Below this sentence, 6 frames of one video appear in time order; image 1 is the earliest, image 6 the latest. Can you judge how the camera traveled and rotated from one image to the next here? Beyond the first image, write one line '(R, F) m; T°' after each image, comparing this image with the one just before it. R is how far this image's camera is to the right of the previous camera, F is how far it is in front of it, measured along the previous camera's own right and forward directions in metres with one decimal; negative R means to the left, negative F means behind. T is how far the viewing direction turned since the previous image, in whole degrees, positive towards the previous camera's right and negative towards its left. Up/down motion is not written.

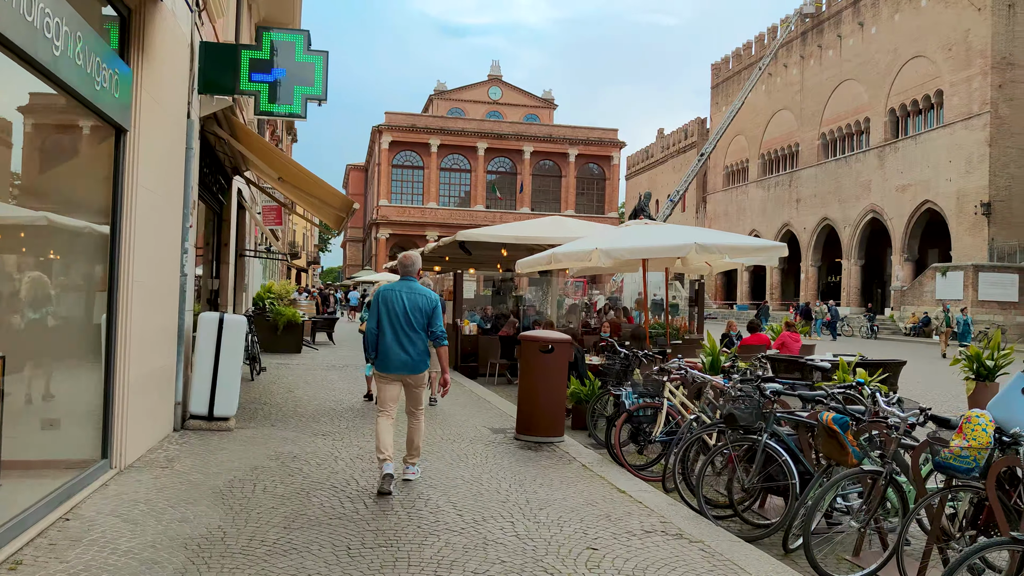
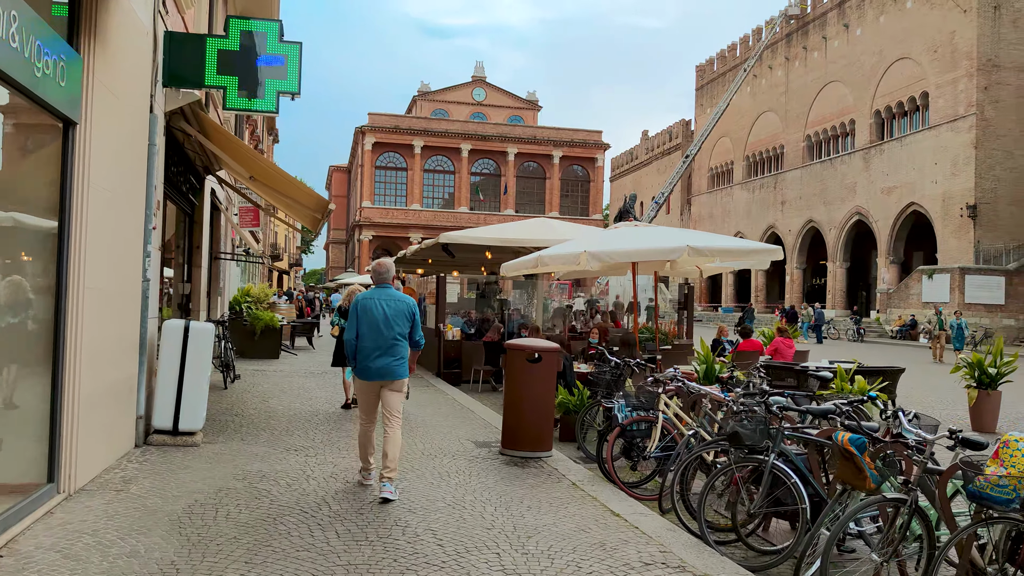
(0.0, +0.5) m; +1°
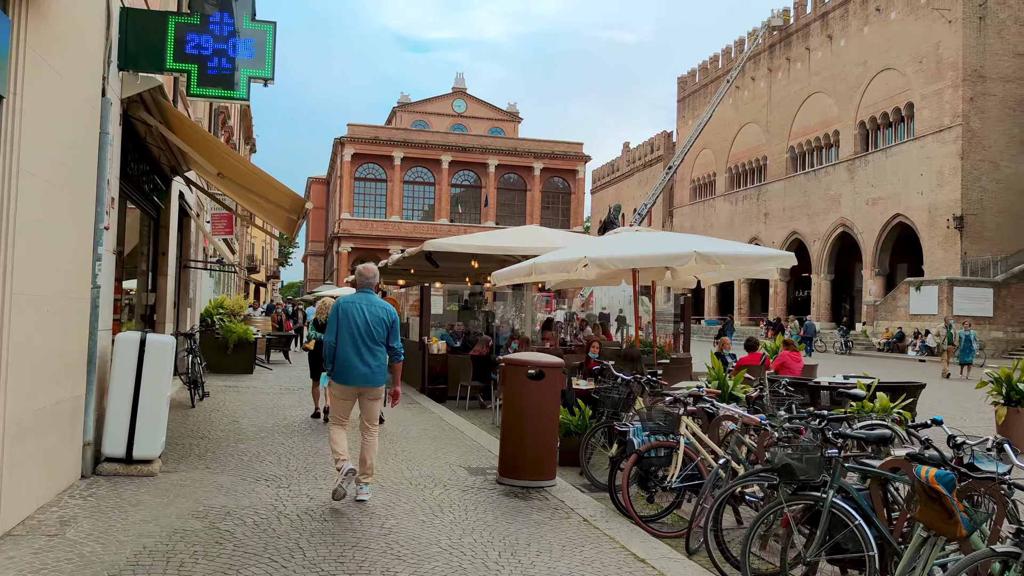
(-0.1, +0.8) m; +1°
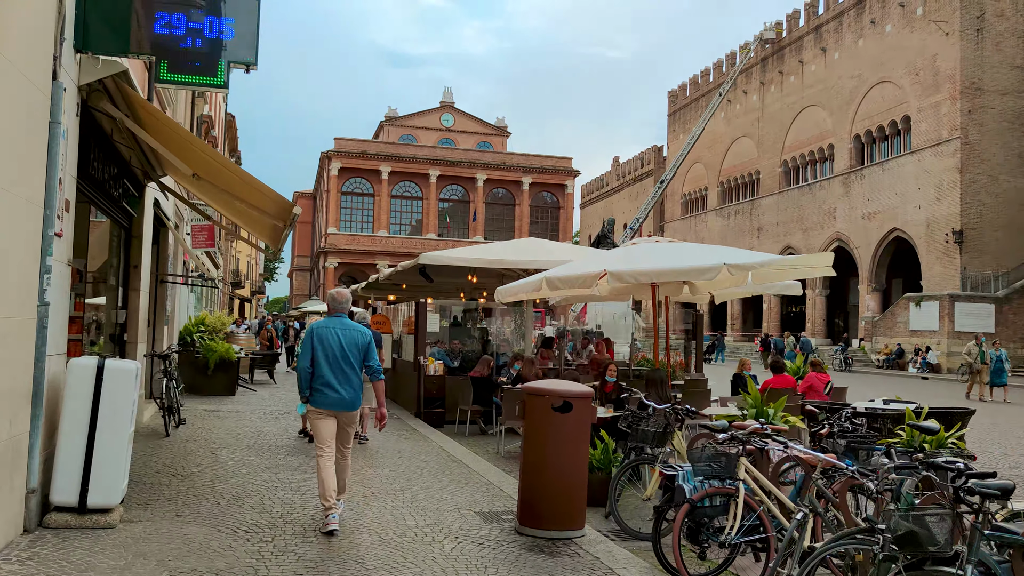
(-0.2, +0.9) m; +1°
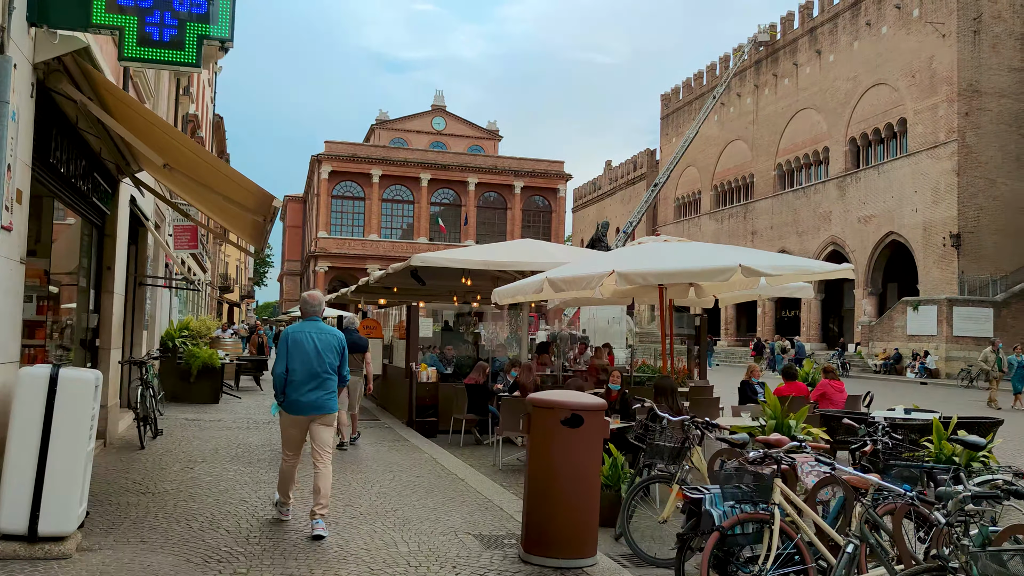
(-0.1, +0.6) m; +1°
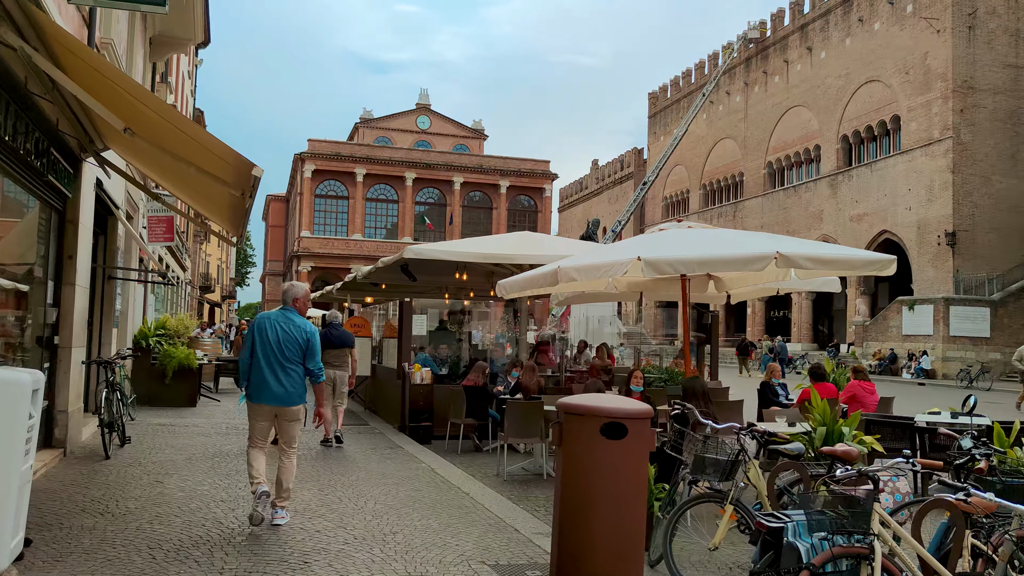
(-0.2, +0.9) m; +1°
